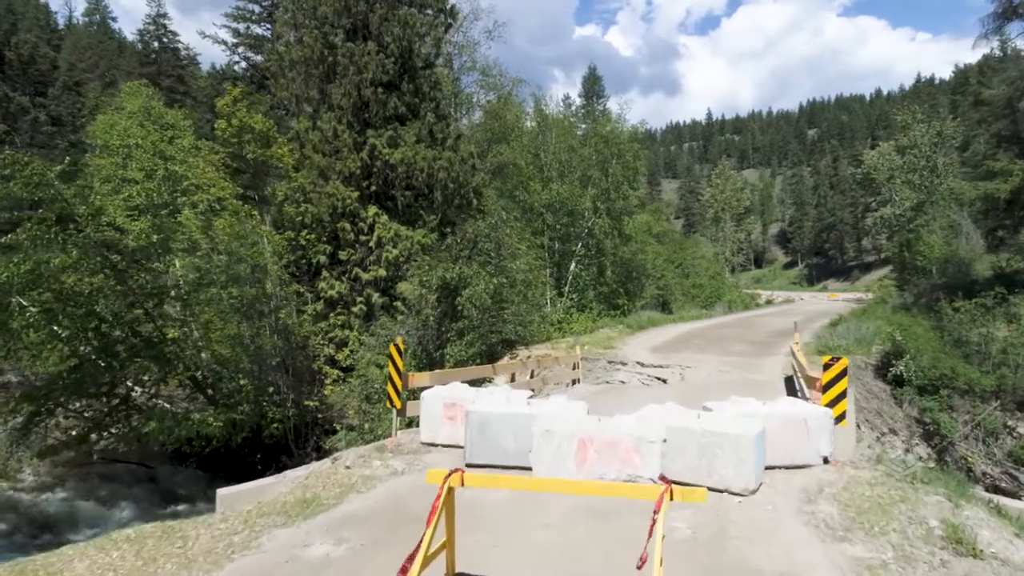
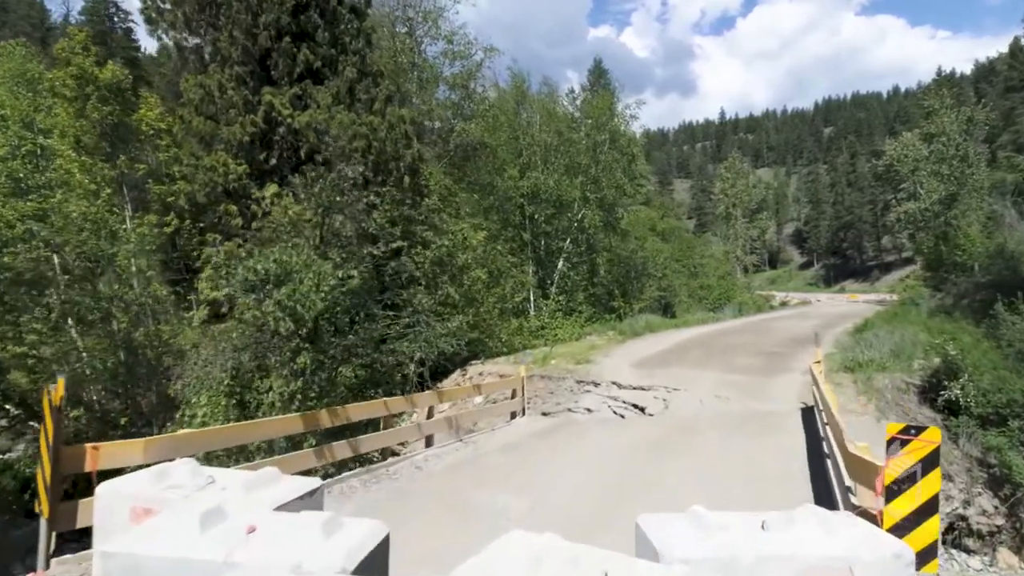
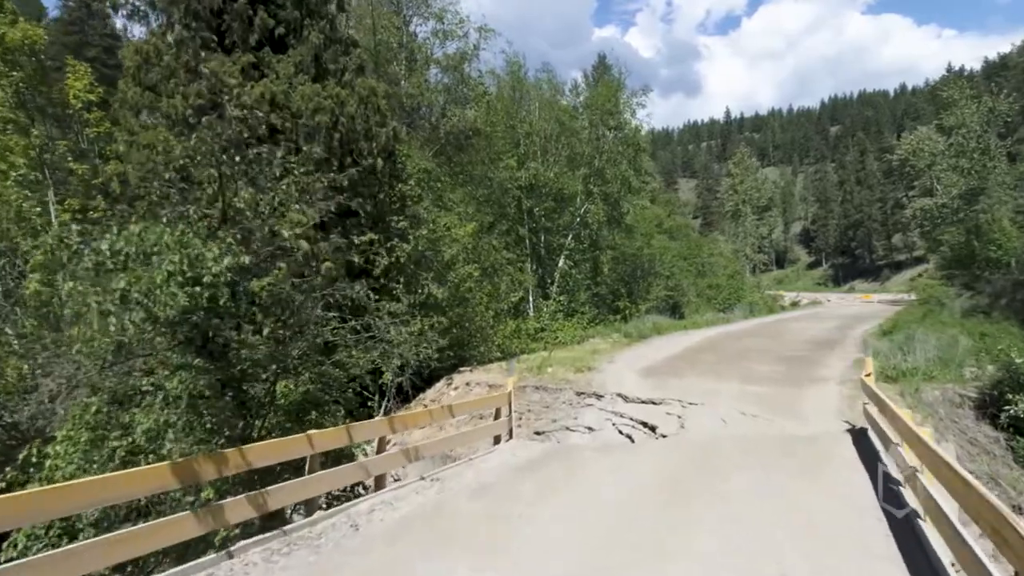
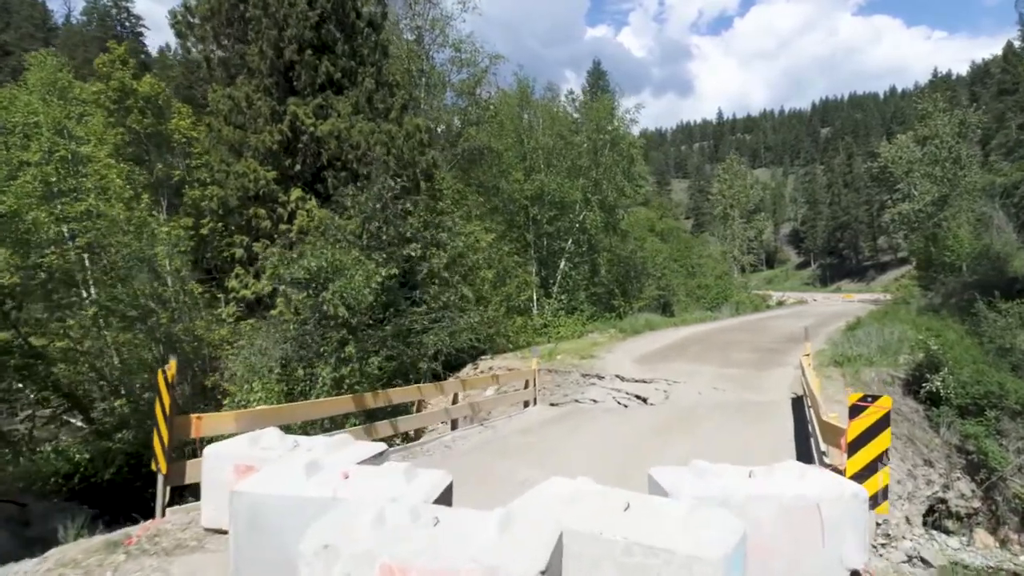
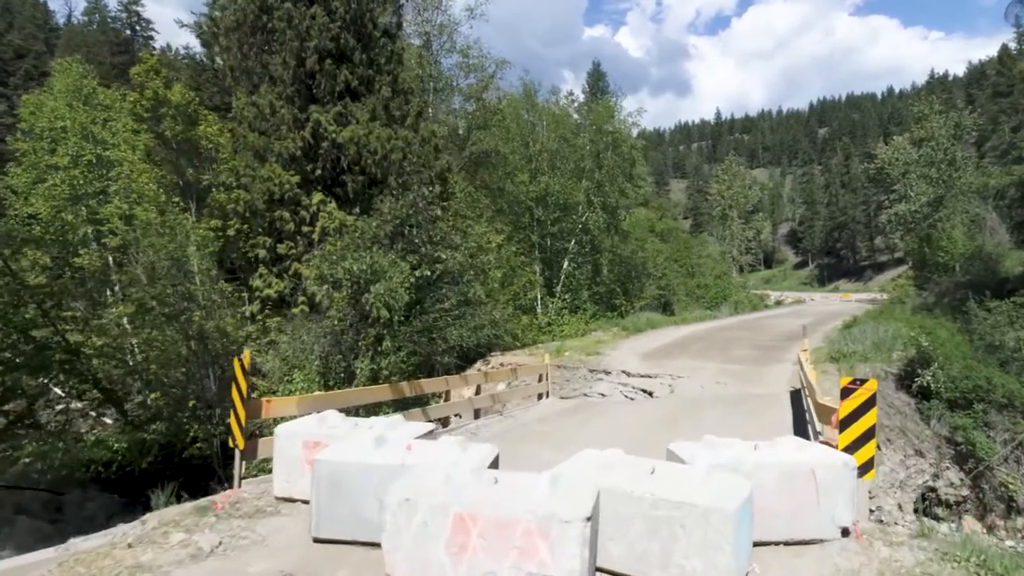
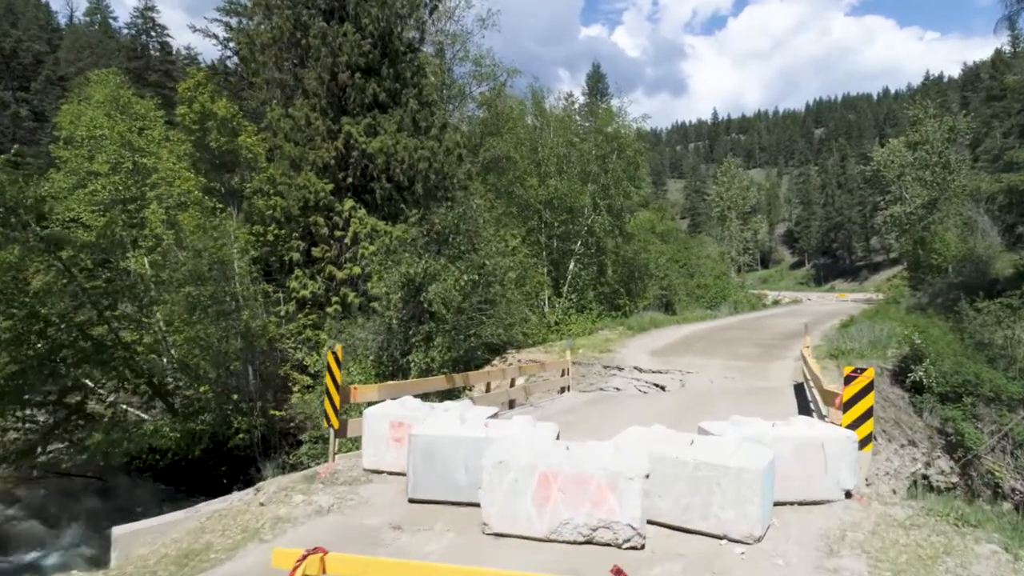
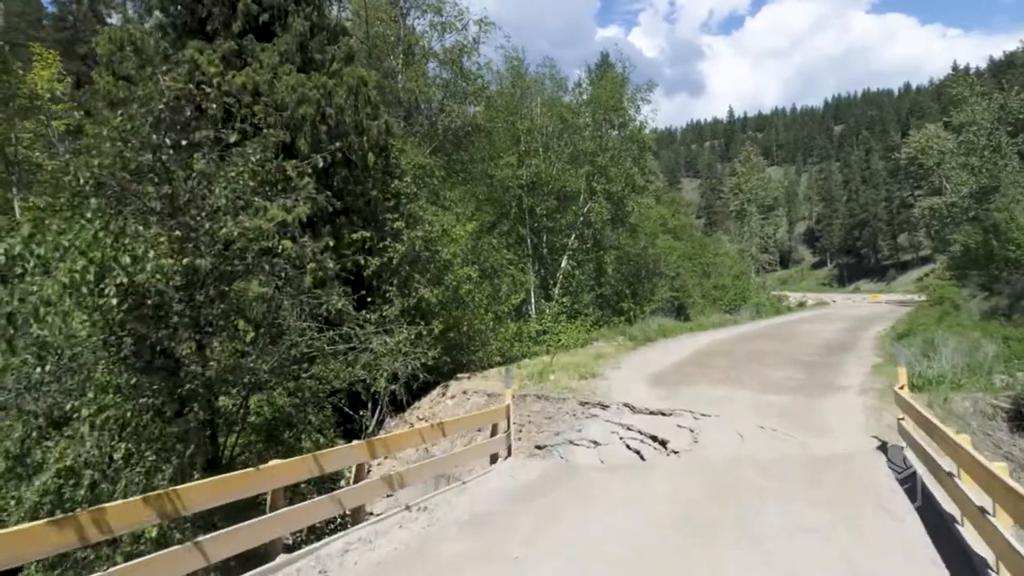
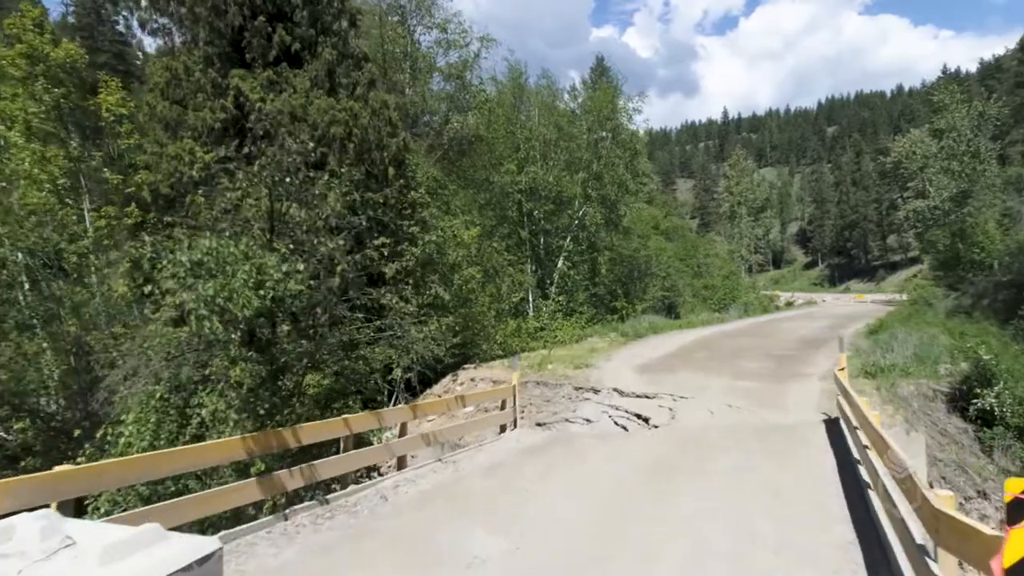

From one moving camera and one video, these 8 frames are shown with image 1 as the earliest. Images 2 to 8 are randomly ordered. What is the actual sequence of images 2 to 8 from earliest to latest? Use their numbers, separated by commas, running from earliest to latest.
6, 5, 4, 2, 8, 3, 7
